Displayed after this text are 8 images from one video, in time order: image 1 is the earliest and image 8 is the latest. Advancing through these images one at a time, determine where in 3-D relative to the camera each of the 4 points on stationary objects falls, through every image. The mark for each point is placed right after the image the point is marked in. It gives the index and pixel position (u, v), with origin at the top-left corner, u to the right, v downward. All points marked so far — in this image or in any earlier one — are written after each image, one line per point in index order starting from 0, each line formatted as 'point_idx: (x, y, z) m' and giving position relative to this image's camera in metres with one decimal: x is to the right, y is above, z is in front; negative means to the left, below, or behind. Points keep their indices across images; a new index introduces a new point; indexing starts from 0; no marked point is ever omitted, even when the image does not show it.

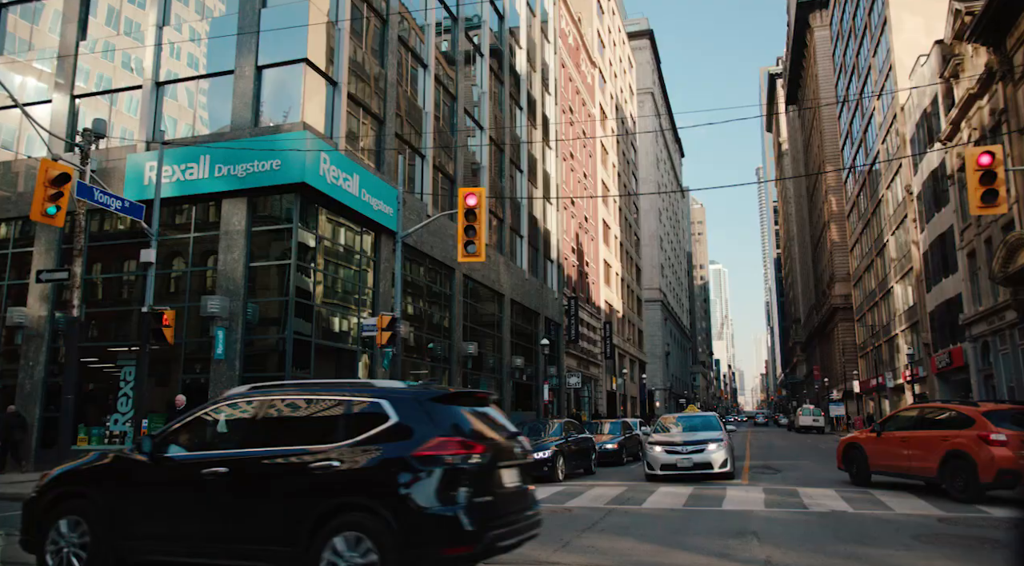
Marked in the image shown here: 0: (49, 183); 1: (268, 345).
0: (-8.4, +1.8, +13.9) m
1: (-6.2, -1.6, +19.6) m
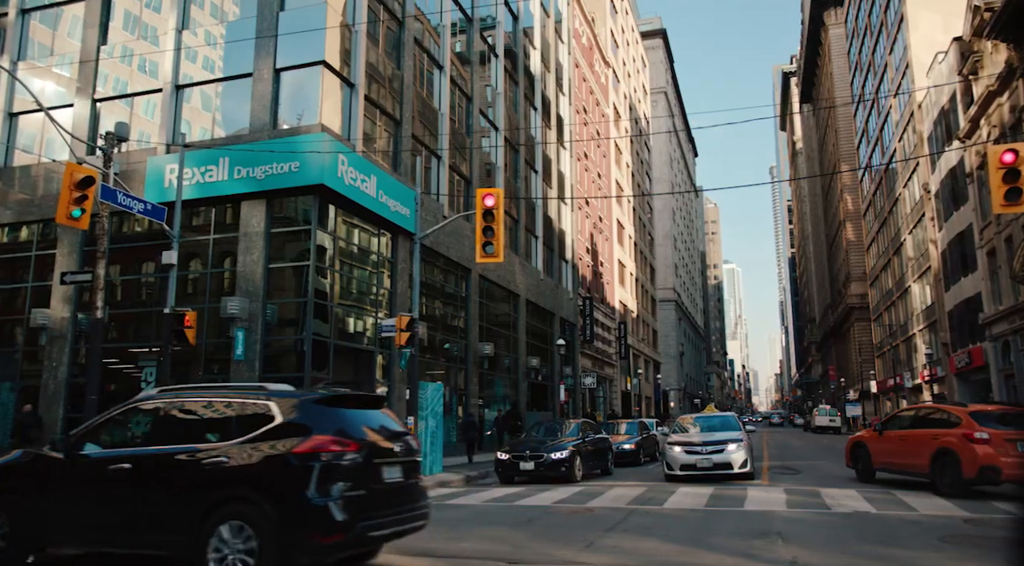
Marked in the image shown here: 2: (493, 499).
0: (-8.0, +1.8, +14.1) m
1: (-5.8, -1.6, +19.7) m
2: (-0.4, -3.9, +13.9) m
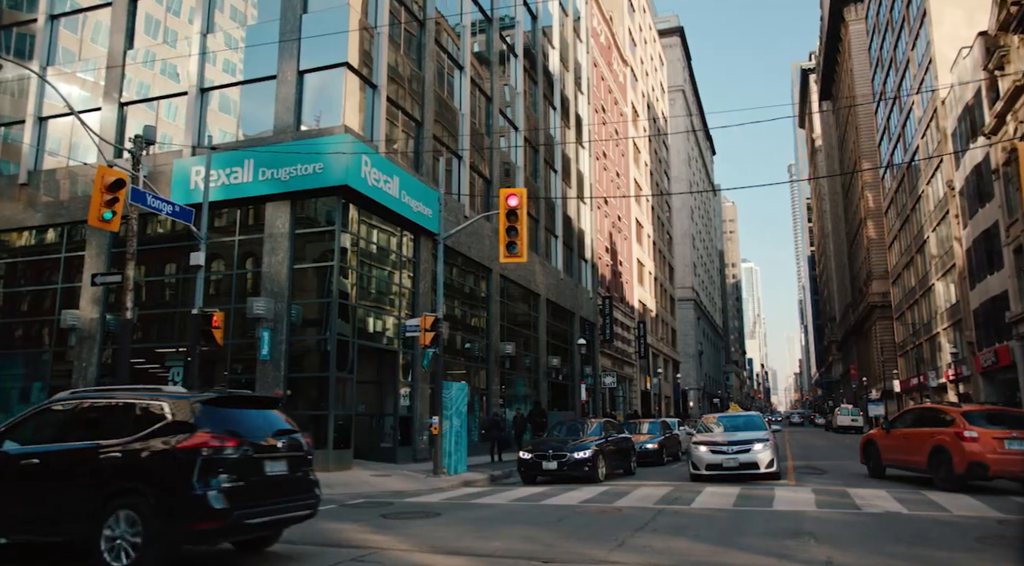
0: (-7.6, +1.8, +14.3) m
1: (-5.2, -1.6, +19.9) m
2: (+0.1, -3.9, +14.0) m
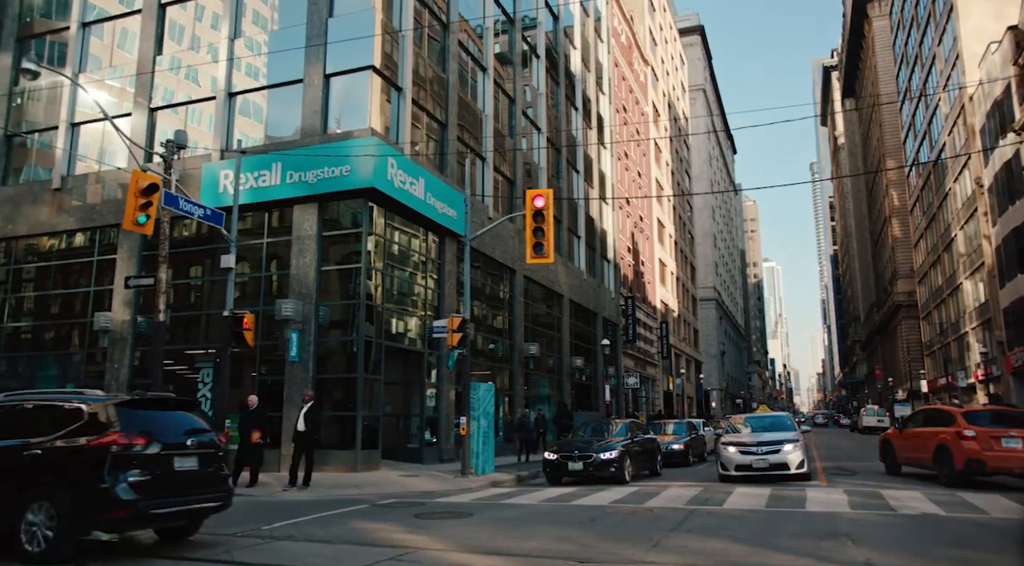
0: (-7.1, +1.7, +14.5) m
1: (-4.5, -1.7, +20.0) m
2: (+0.6, -4.0, +14.0) m
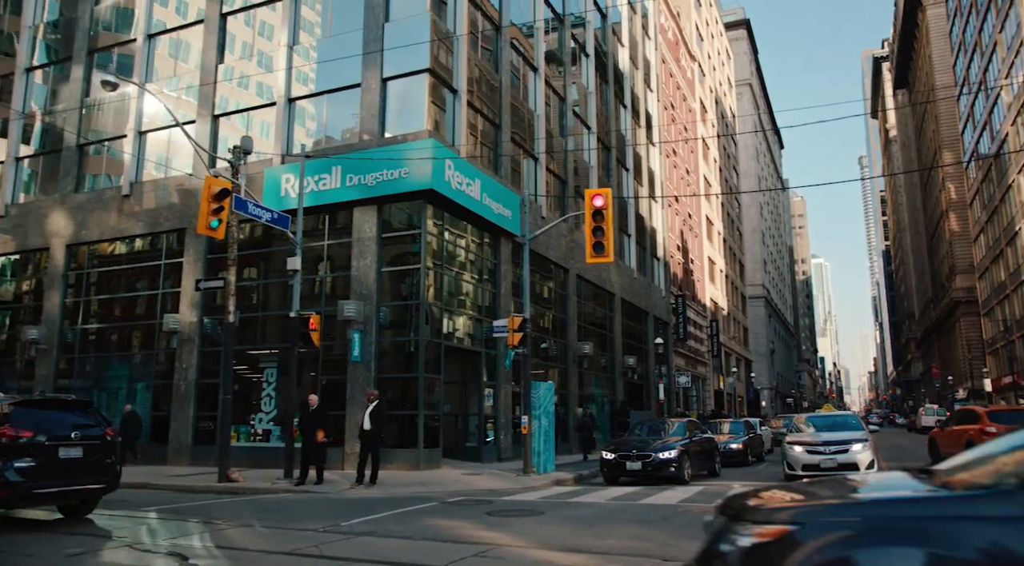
0: (-5.9, +1.7, +14.9) m
1: (-3.0, -1.7, +20.3) m
2: (+1.8, -3.9, +14.0) m
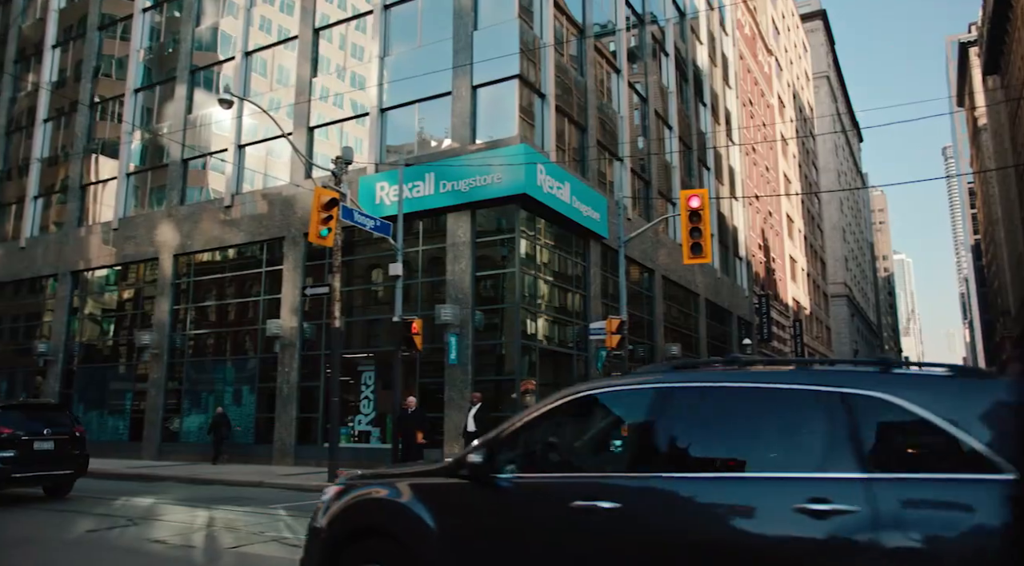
0: (-3.9, +1.5, +15.5) m
1: (-0.5, -1.8, +20.6) m
2: (+3.8, -4.0, +13.9) m
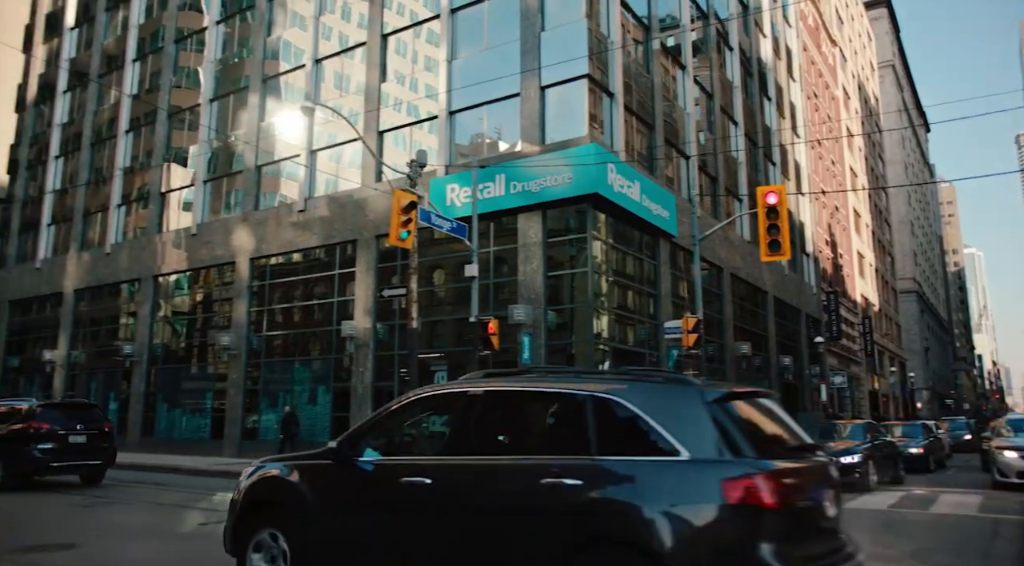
0: (-2.3, +1.5, +15.8) m
1: (+1.5, -1.8, +20.7) m
2: (+5.3, -3.9, +13.7) m
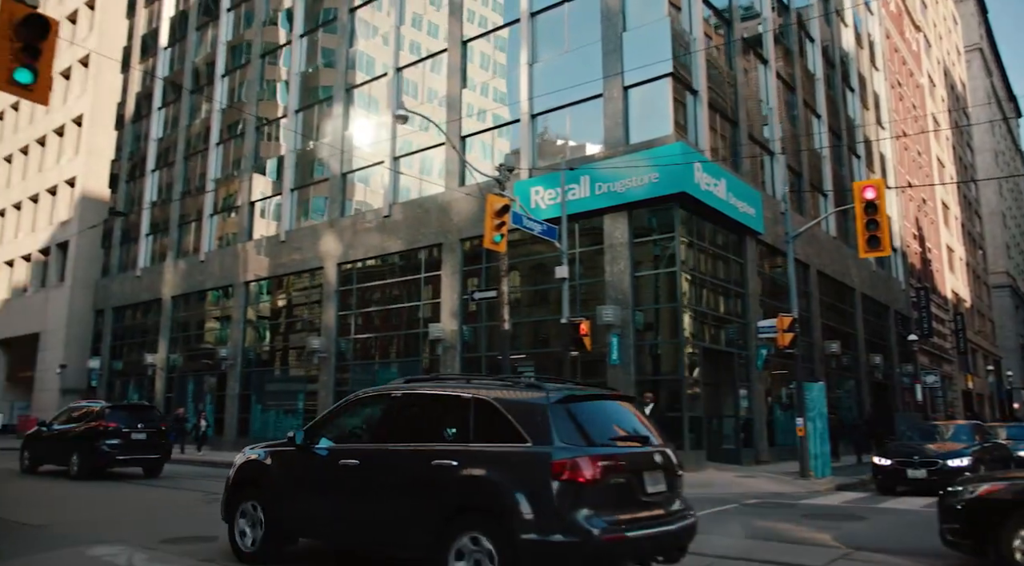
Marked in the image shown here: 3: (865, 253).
0: (-0.4, +1.4, +16.0) m
1: (+3.9, -1.8, +20.6) m
2: (+7.1, -3.9, +13.2) m
3: (+7.7, +0.7, +16.7) m
